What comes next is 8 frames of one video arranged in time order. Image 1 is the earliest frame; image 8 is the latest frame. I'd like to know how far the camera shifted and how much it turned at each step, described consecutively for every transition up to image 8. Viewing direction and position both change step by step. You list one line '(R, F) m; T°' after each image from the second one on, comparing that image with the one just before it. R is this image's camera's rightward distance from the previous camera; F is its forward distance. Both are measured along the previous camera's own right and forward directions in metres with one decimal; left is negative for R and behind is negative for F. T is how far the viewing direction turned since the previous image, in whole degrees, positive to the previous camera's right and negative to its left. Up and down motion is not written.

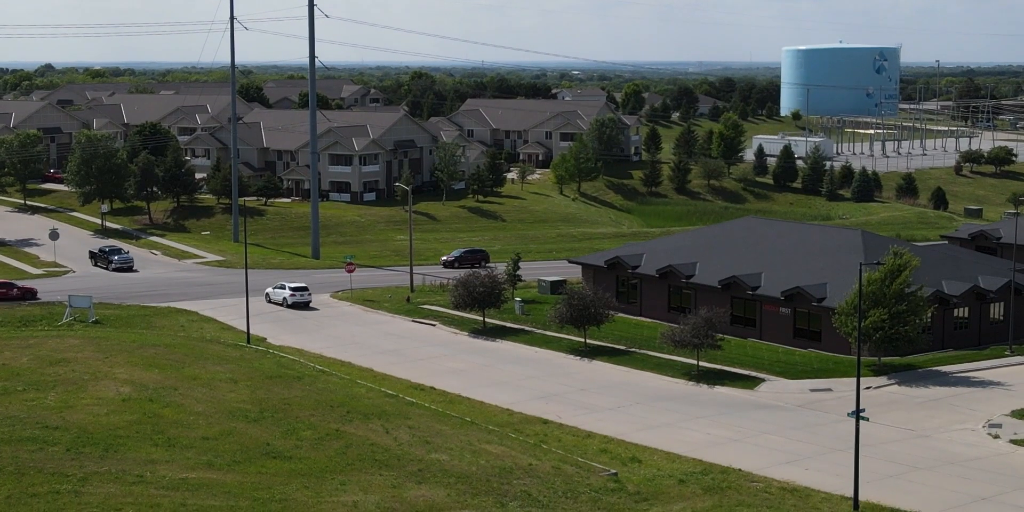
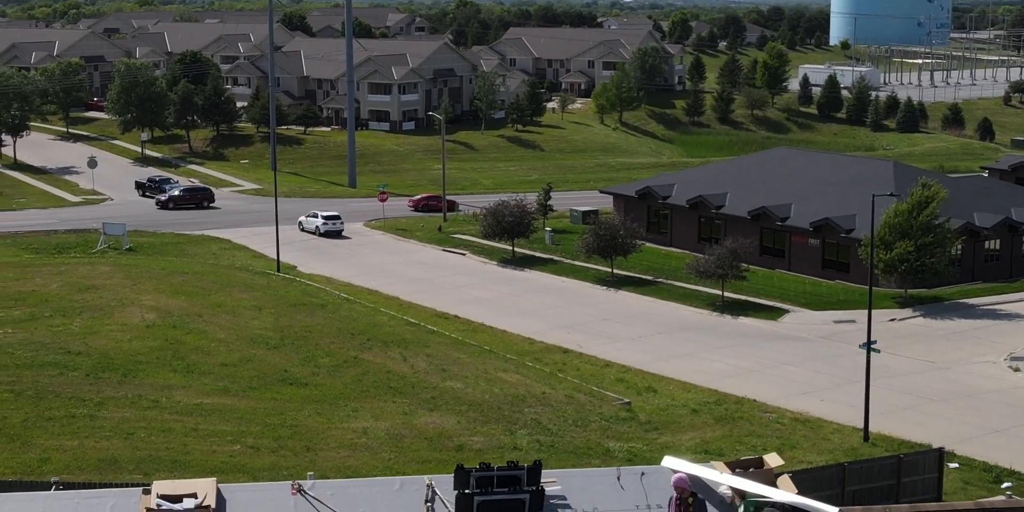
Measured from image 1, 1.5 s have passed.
(+0.7, -0.1) m; -2°
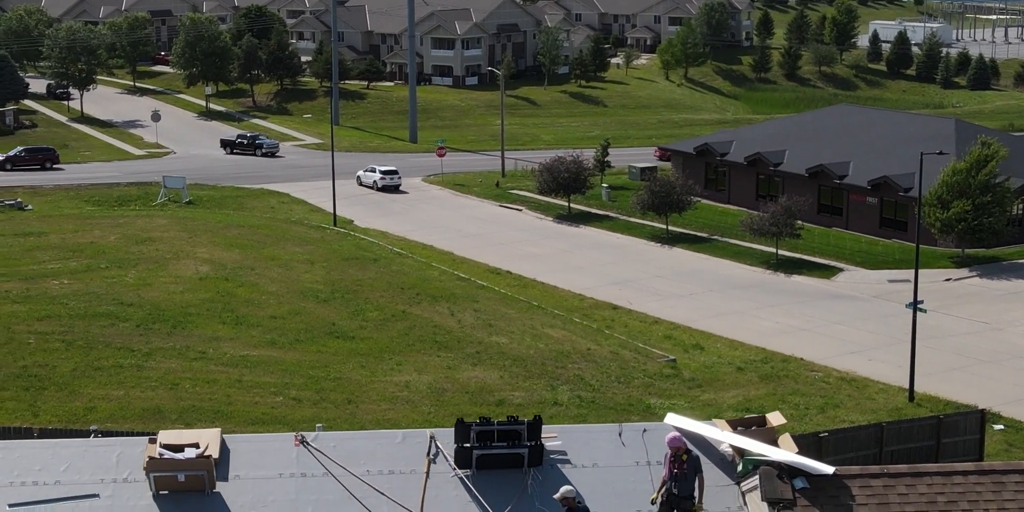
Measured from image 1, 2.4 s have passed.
(+0.4, 0.0) m; -3°
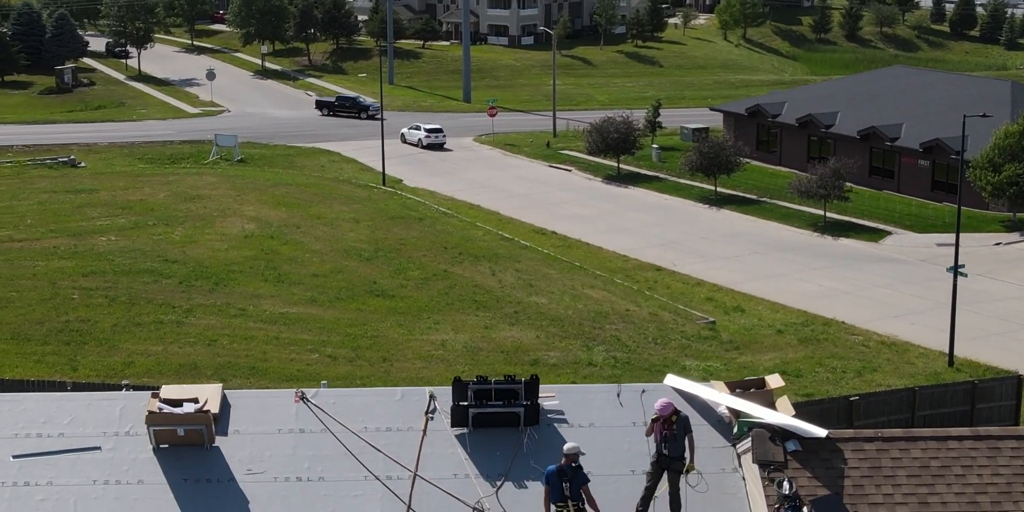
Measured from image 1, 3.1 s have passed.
(+0.4, 0.0) m; -2°
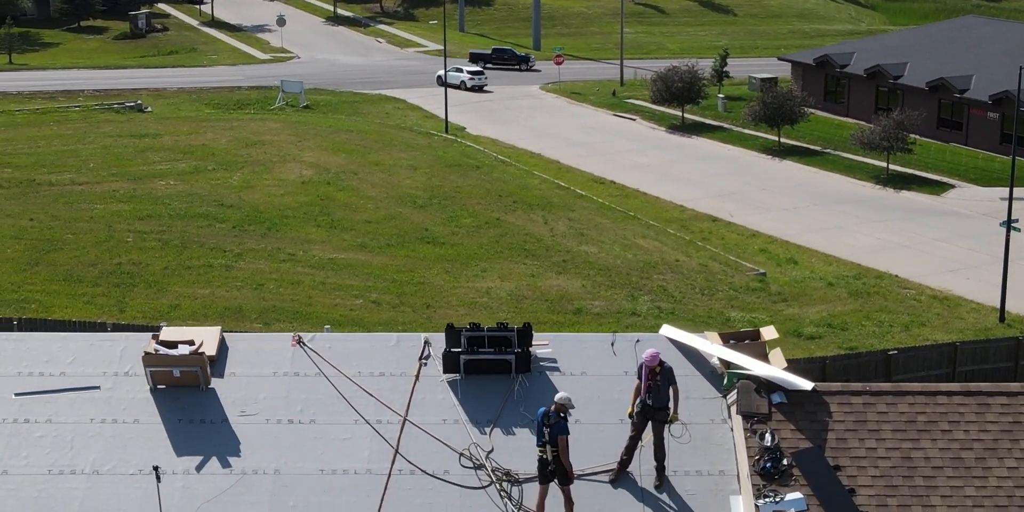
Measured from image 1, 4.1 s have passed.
(+0.6, 0.0) m; -3°
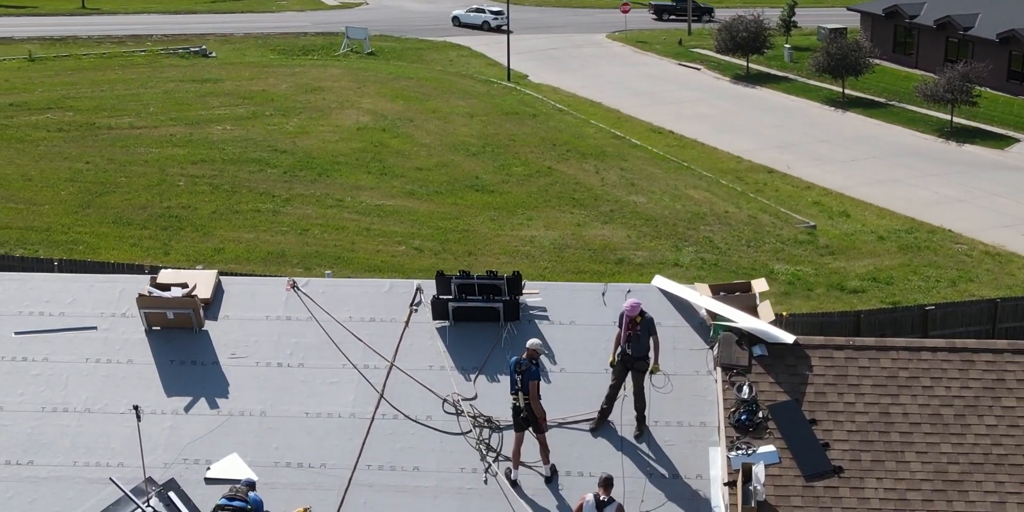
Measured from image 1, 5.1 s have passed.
(+0.6, 0.0) m; -3°
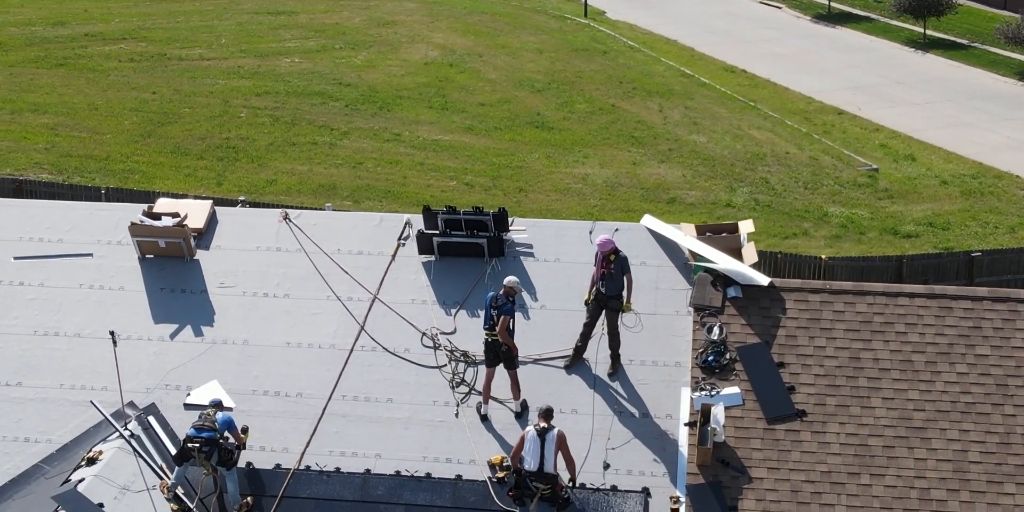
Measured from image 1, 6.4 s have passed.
(+0.7, 0.0) m; -4°
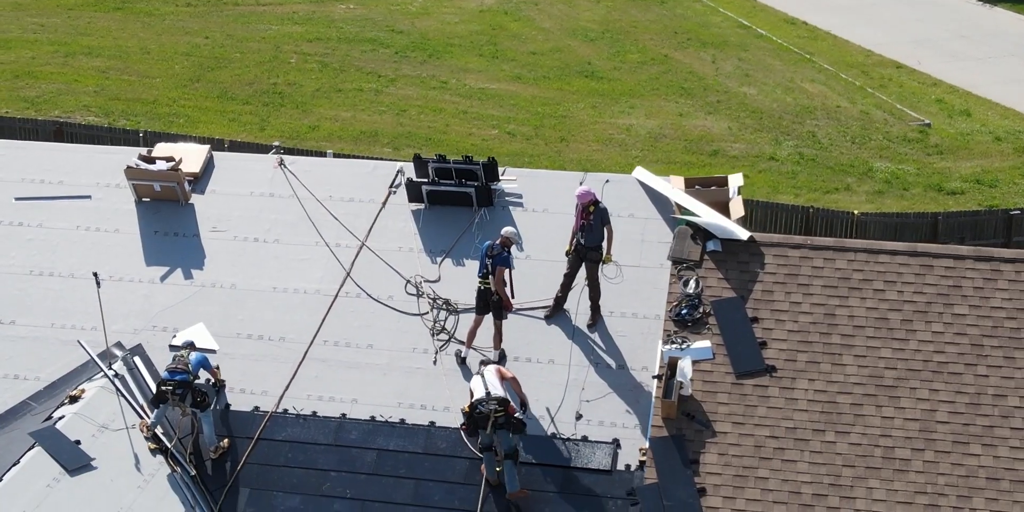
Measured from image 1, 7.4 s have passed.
(+0.6, 0.0) m; -3°
